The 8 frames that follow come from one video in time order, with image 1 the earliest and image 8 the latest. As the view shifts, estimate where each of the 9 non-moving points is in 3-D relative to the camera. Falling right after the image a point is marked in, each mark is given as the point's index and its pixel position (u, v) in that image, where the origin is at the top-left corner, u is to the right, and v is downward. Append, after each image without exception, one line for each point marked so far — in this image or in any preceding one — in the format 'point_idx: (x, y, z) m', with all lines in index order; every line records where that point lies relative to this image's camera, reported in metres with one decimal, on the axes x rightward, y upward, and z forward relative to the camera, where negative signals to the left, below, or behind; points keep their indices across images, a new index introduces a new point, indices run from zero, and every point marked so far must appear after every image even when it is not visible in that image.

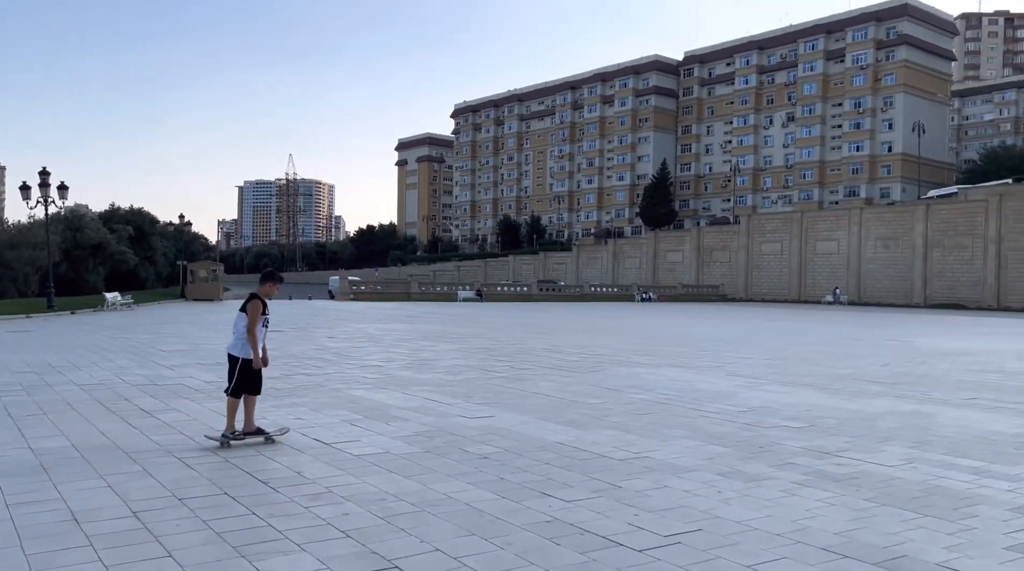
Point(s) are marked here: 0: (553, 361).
0: (+0.6, -1.2, +13.5) m
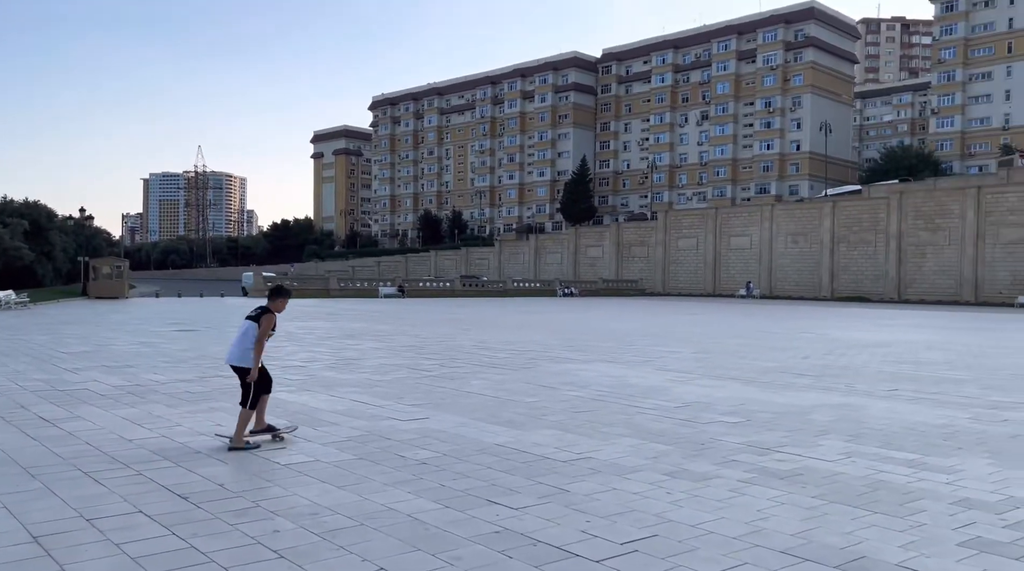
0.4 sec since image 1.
0: (-0.4, -1.1, +13.3) m
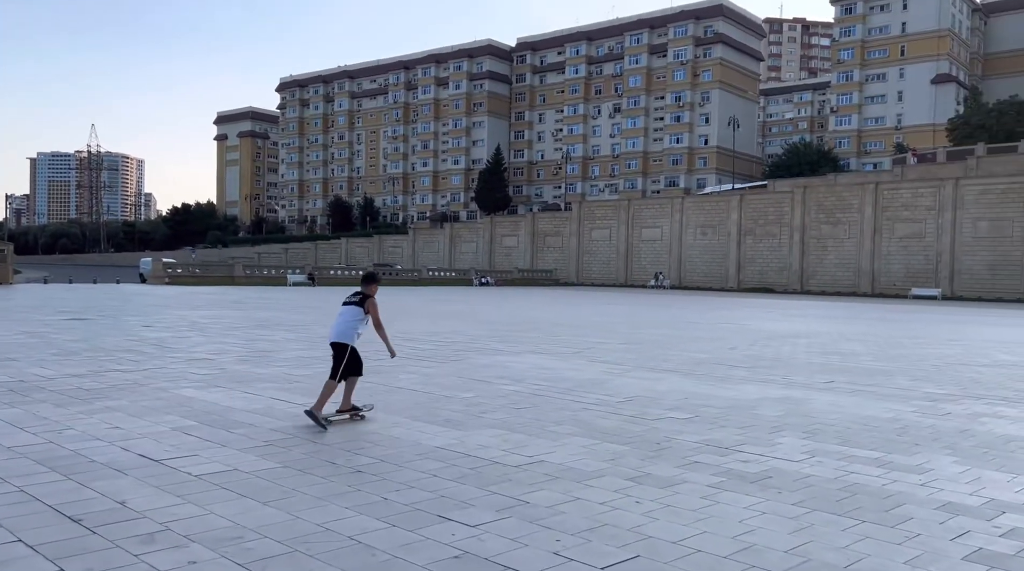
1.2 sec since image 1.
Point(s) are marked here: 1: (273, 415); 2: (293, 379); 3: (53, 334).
0: (-1.4, -1.0, +12.5) m
1: (-1.9, -1.0, +7.6) m
2: (-2.3, -1.0, +10.0) m
3: (-6.8, -0.7, +14.2) m
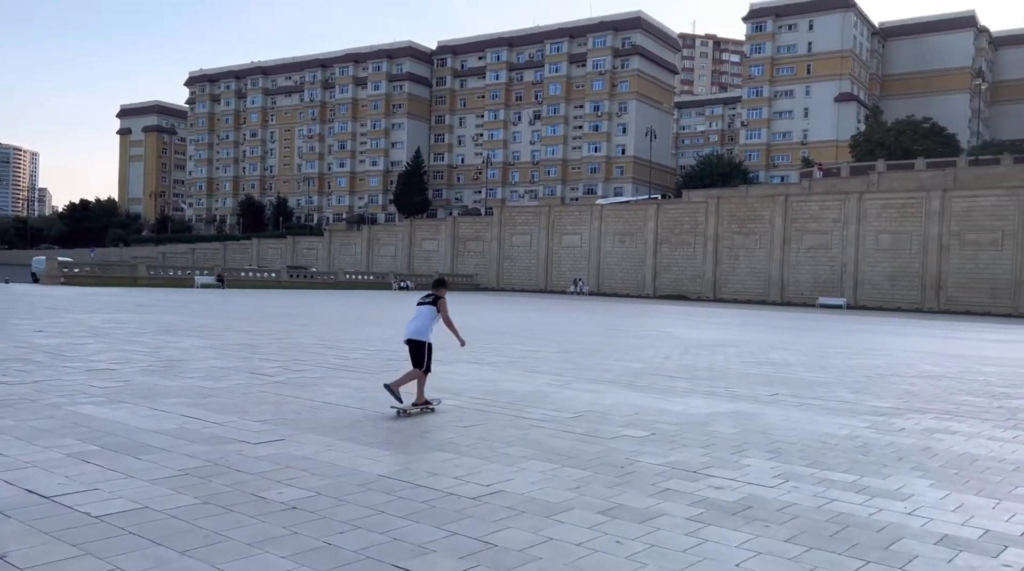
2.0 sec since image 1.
0: (-2.2, -1.0, +11.6) m
1: (-2.3, -1.1, +6.7) m
2: (-2.9, -1.0, +9.1) m
3: (-7.7, -0.7, +12.8) m
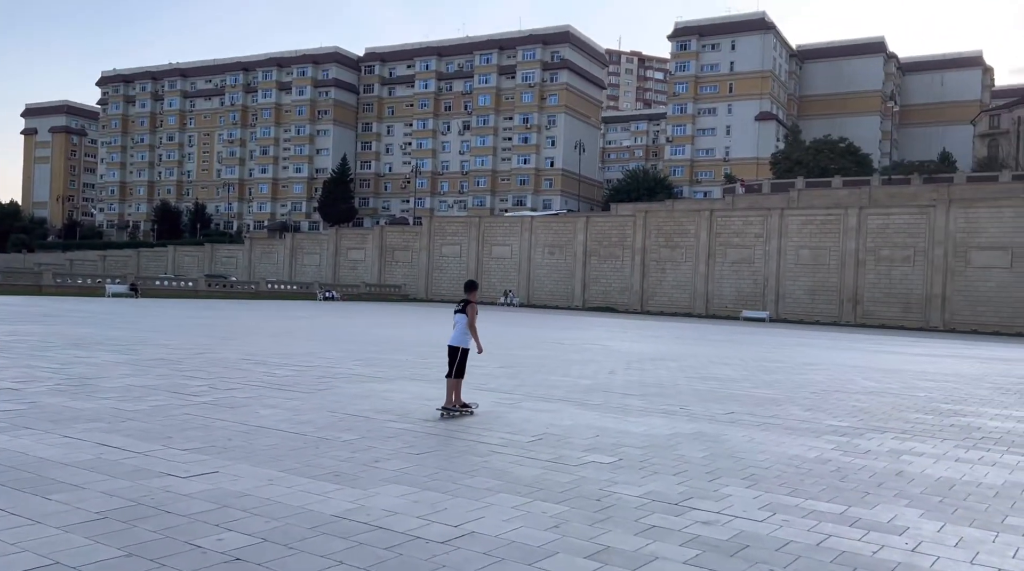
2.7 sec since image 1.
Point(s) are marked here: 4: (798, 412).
0: (-2.8, -1.1, +10.7) m
1: (-2.5, -1.1, +5.9) m
2: (-3.3, -1.1, +8.2) m
3: (-8.4, -0.8, +11.5) m
4: (+3.5, -1.6, +11.7) m
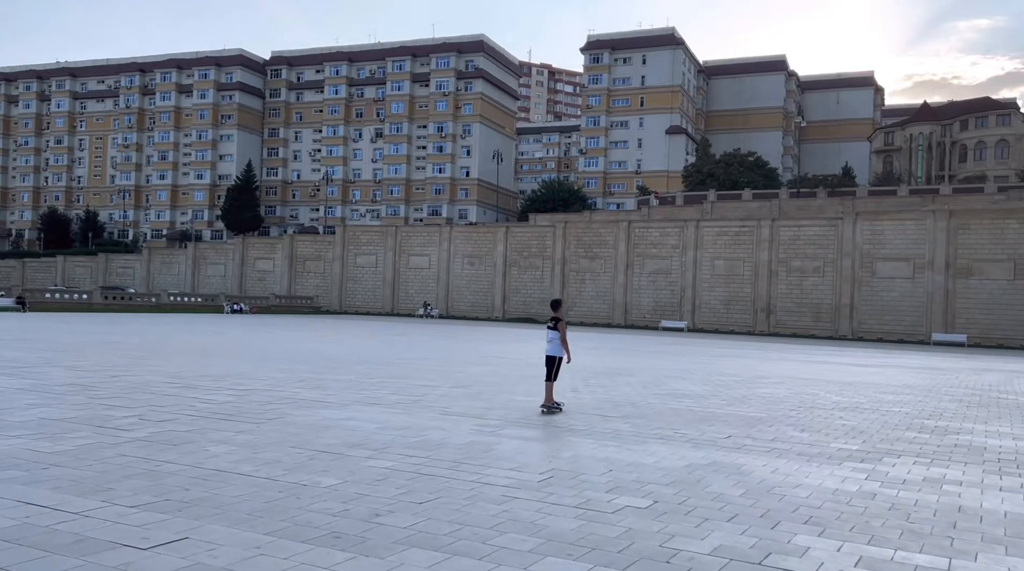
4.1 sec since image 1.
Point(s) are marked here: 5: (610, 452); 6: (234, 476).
0: (-3.0, -1.3, +9.2) m
1: (-2.2, -1.2, +4.4) m
2: (-3.2, -1.2, +6.7) m
3: (-8.7, -0.9, +9.4) m
4: (+3.2, -1.7, +10.8) m
5: (+0.9, -1.5, +8.6) m
6: (-1.9, -1.2, +6.4) m
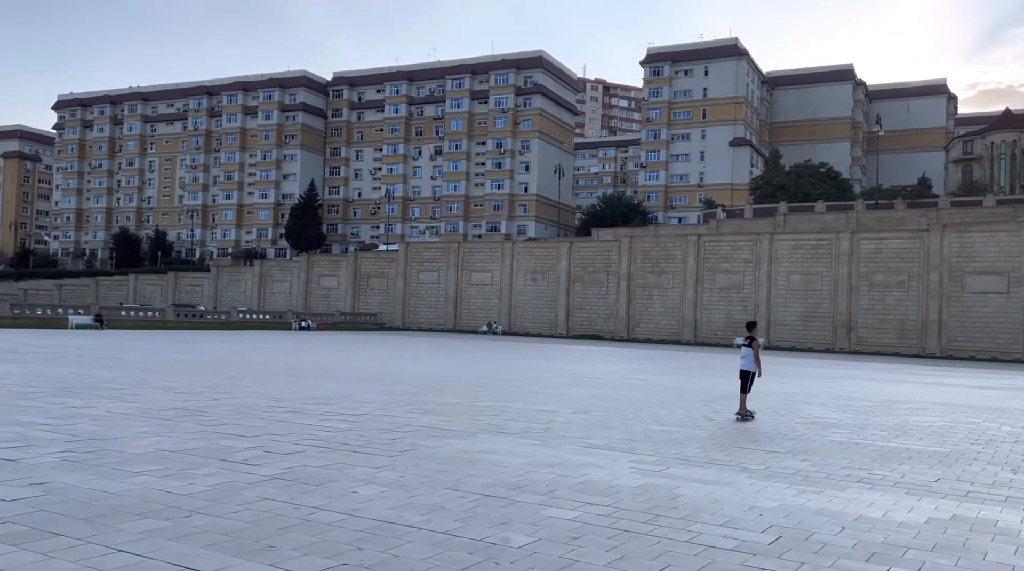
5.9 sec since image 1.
0: (-1.5, -1.4, +8.0) m
1: (-1.0, -1.3, +3.2) m
2: (-1.9, -1.3, +5.4) m
3: (-7.2, -1.1, +8.5) m
4: (+4.8, -1.8, +9.2) m
5: (+2.3, -1.6, +7.2) m
6: (-0.6, -1.3, +5.2) m
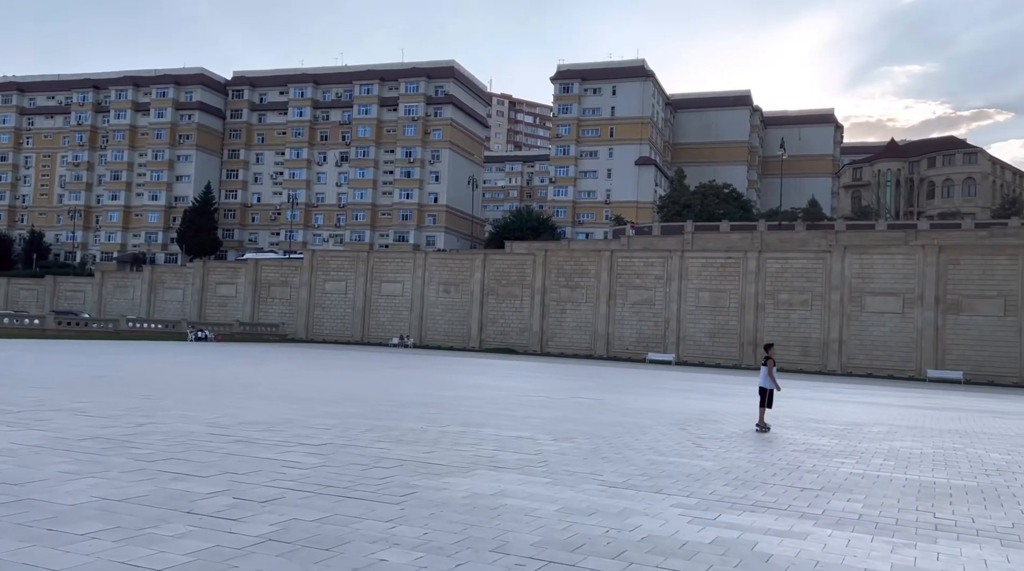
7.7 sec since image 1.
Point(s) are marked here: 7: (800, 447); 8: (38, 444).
0: (-1.3, -1.5, +6.4) m
1: (-0.2, -1.3, +1.7) m
2: (-1.3, -1.3, +3.9) m
3: (-6.9, -1.0, +6.4) m
4: (+4.9, -2.0, +8.3) m
5: (+2.6, -1.7, +6.1) m
6: (0.0, -1.3, +3.7) m
7: (+3.9, -2.2, +12.8) m
8: (-4.2, -1.4, +8.5) m
